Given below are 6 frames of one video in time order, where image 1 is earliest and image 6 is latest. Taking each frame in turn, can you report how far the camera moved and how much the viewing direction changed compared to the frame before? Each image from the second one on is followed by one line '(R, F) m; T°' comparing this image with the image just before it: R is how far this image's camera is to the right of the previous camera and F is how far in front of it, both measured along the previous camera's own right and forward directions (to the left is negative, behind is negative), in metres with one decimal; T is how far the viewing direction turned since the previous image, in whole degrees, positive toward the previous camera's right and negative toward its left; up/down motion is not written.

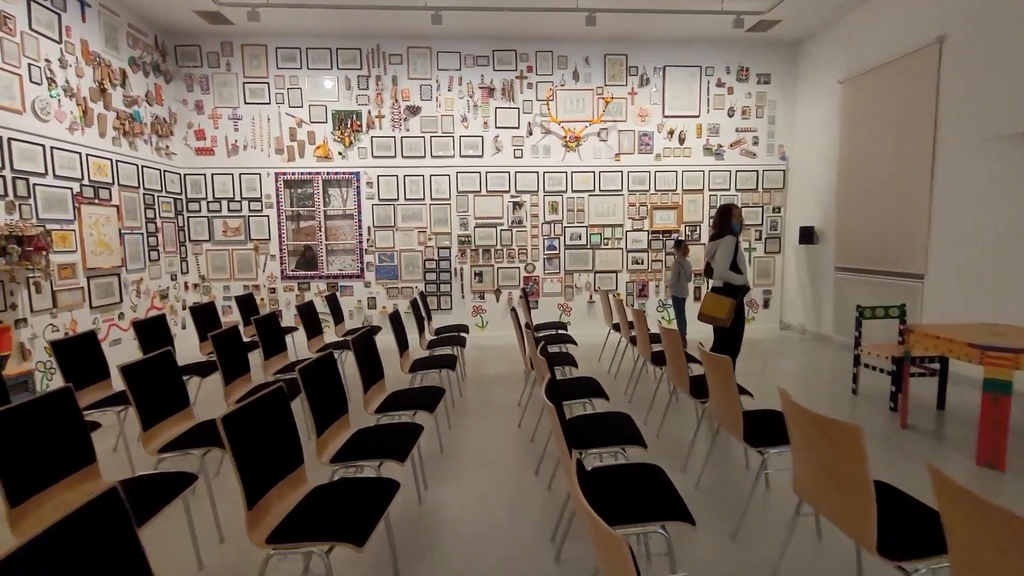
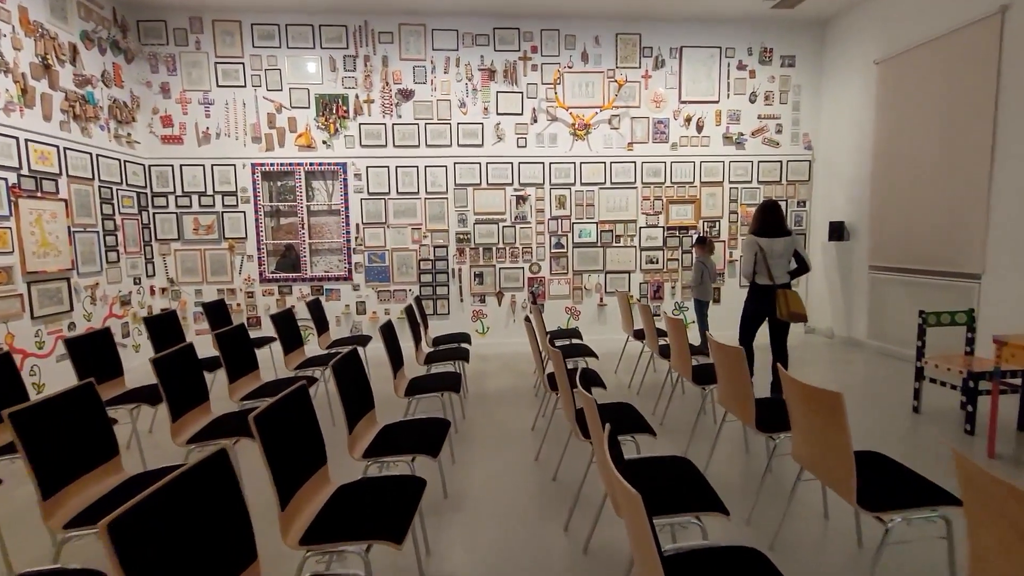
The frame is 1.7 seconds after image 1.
(-0.1, +0.6) m; +1°
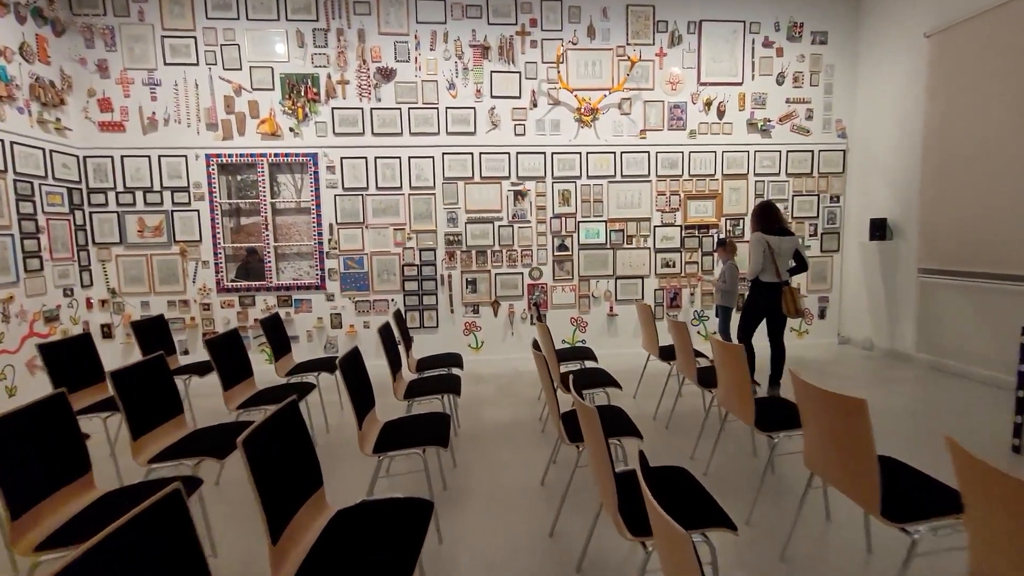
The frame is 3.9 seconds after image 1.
(-0.1, +0.8) m; +1°
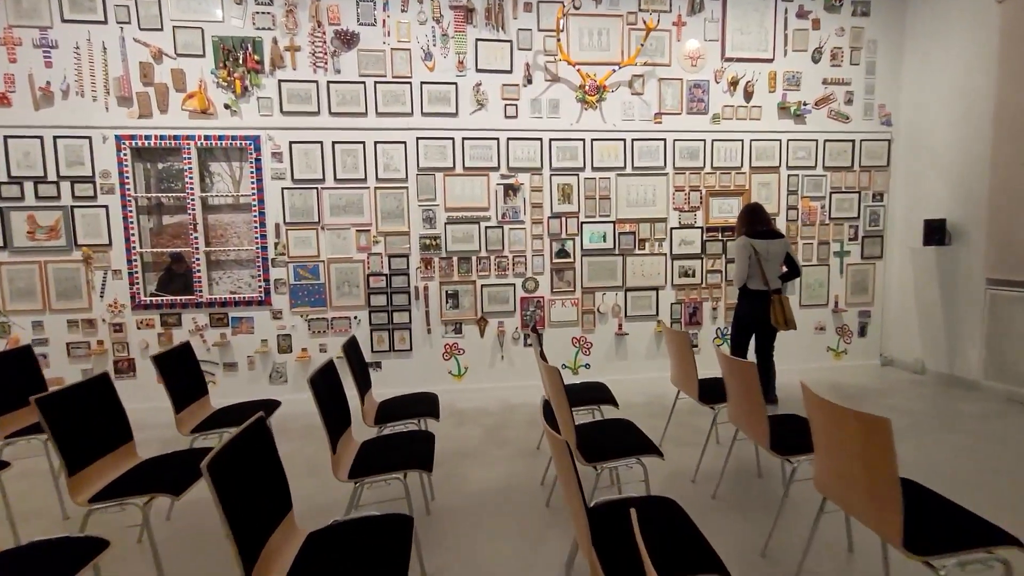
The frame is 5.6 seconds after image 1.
(0.0, +0.9) m; +2°
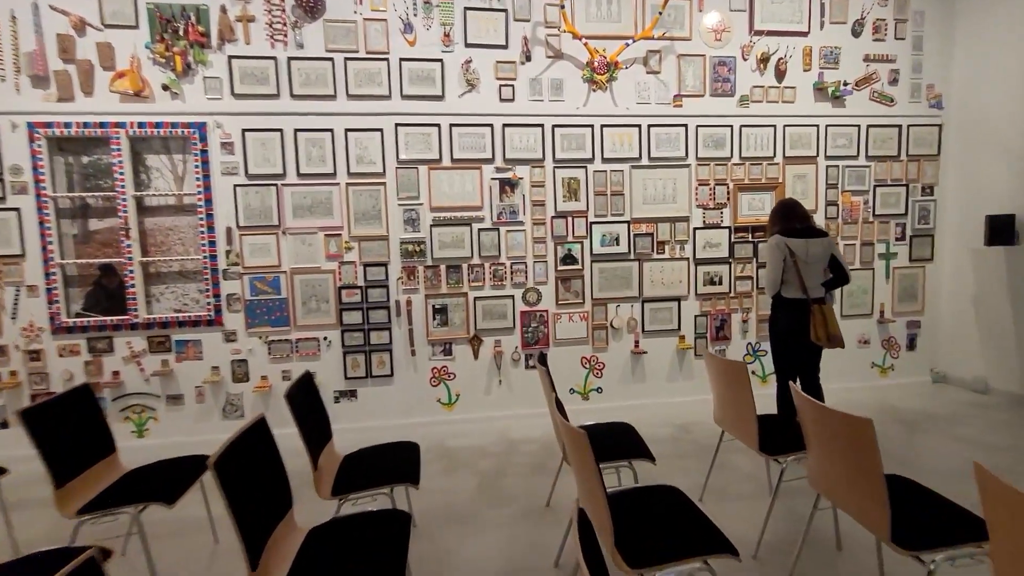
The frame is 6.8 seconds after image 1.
(0.0, +0.6) m; +1°
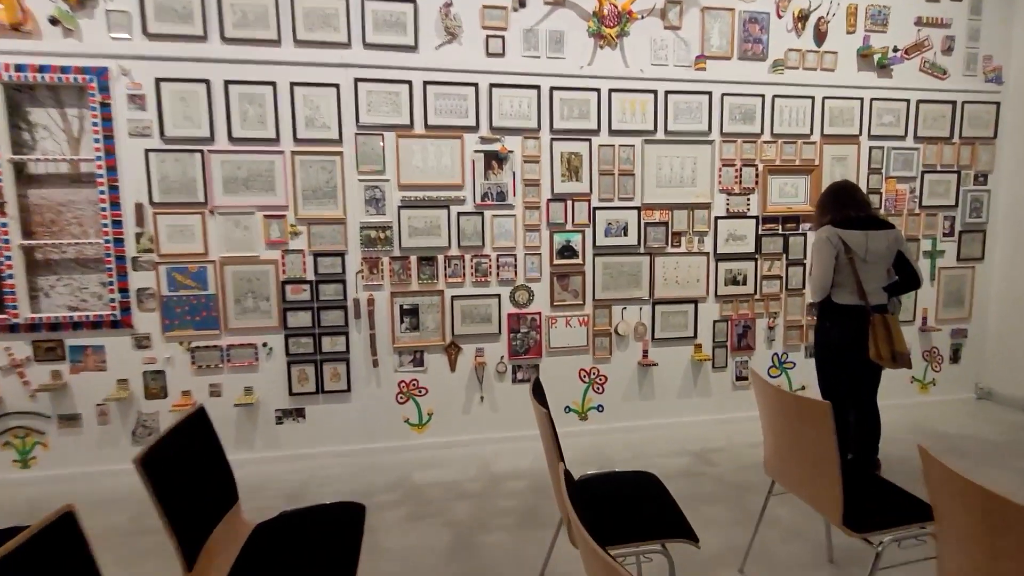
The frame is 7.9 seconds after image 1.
(0.0, +0.6) m; +2°
